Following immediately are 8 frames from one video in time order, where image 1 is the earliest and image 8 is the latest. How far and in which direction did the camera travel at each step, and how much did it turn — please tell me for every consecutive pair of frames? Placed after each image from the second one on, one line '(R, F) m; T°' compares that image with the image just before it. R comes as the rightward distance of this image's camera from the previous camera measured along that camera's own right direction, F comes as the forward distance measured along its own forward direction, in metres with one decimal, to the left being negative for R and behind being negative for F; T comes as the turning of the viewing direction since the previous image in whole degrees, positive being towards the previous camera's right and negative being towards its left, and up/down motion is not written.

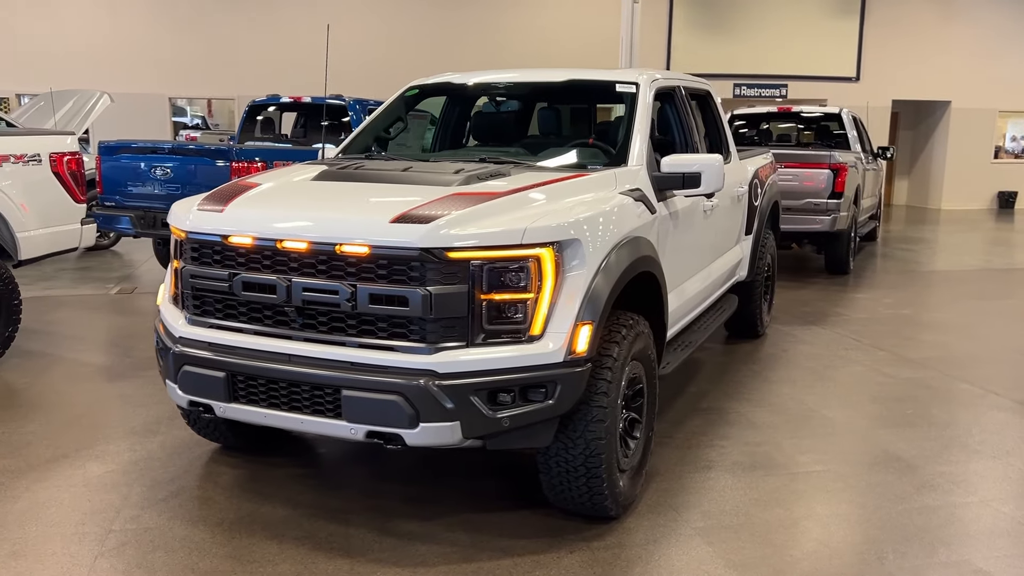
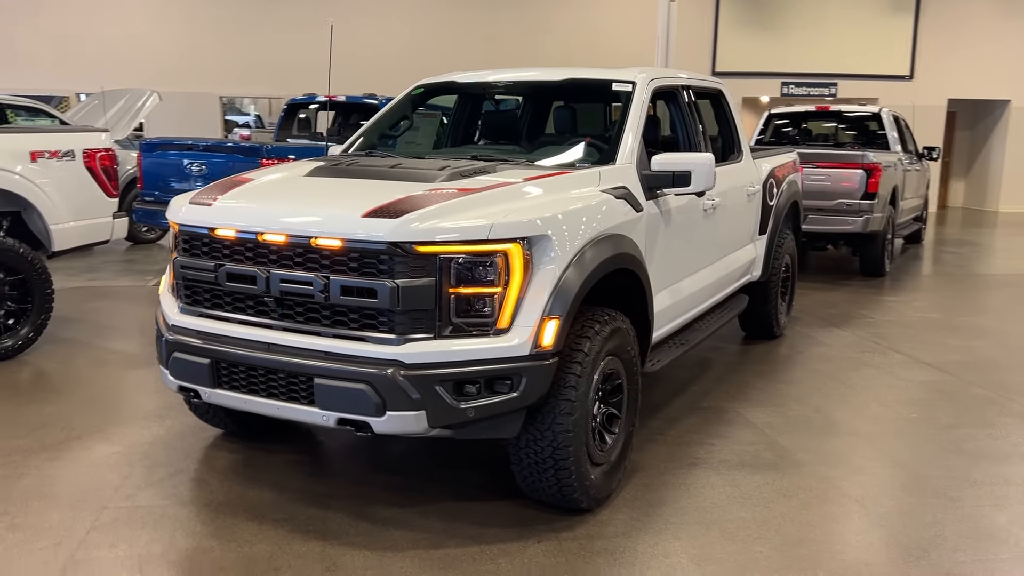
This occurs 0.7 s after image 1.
(+0.3, -0.1) m; -4°
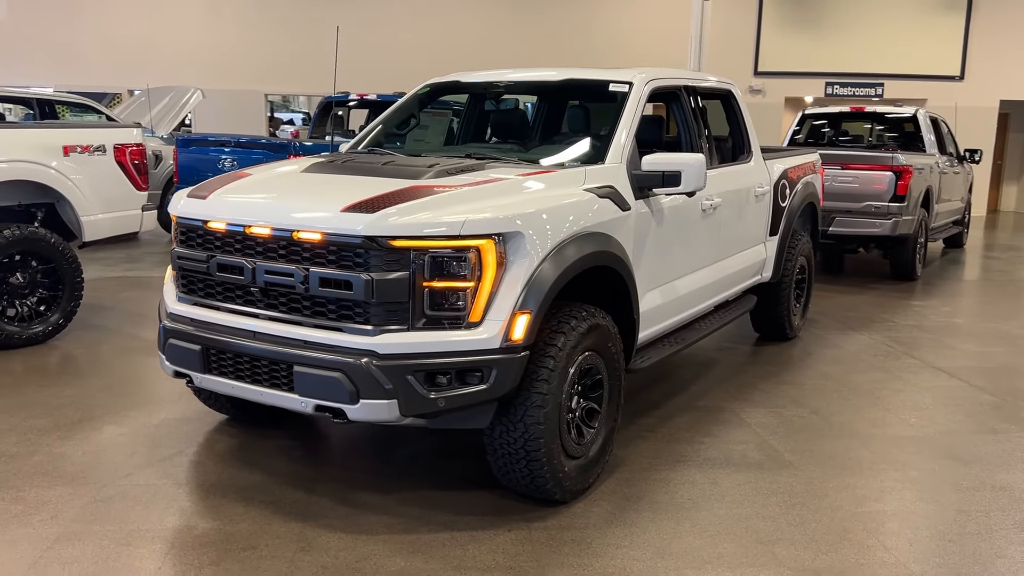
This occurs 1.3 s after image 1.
(+0.2, -0.1) m; -3°
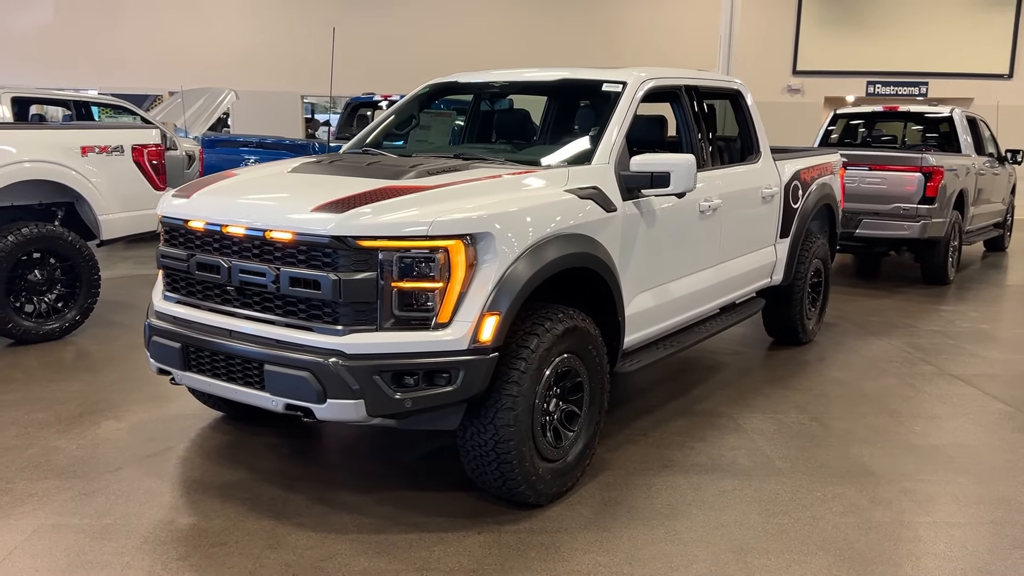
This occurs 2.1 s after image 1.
(+0.2, 0.0) m; -3°
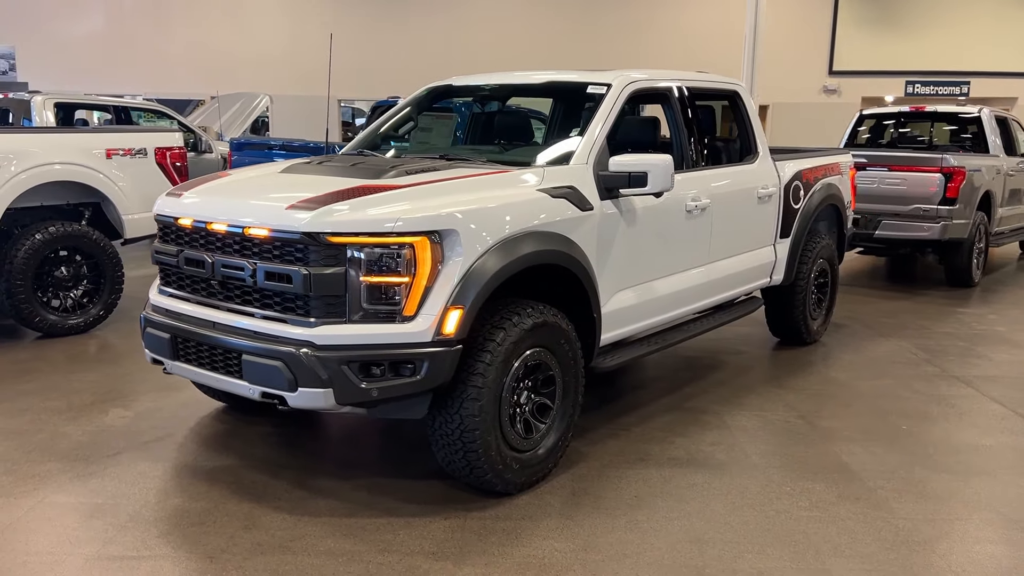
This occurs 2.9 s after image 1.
(+0.3, -0.1) m; -3°
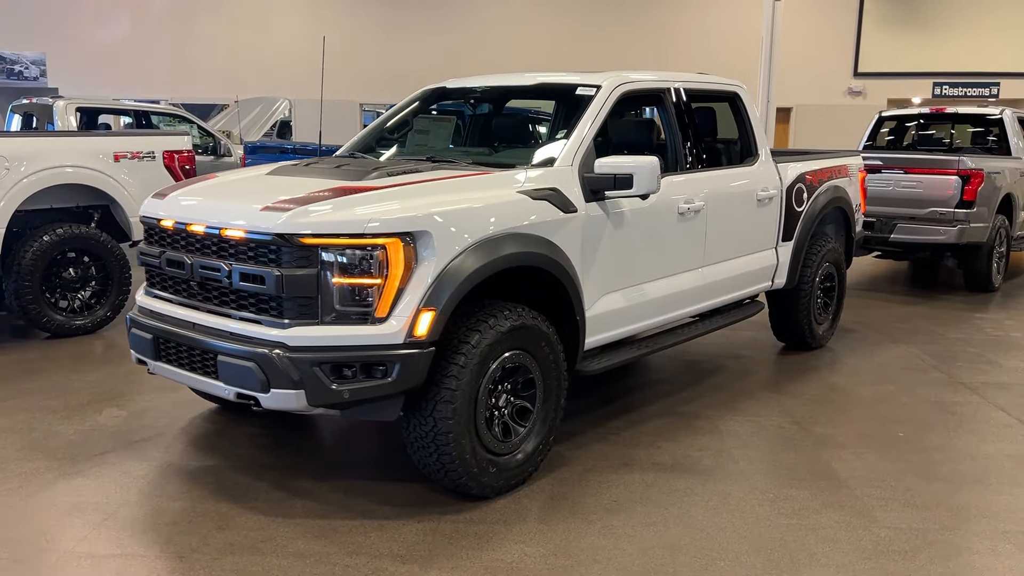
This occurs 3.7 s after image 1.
(+0.2, 0.0) m; -2°
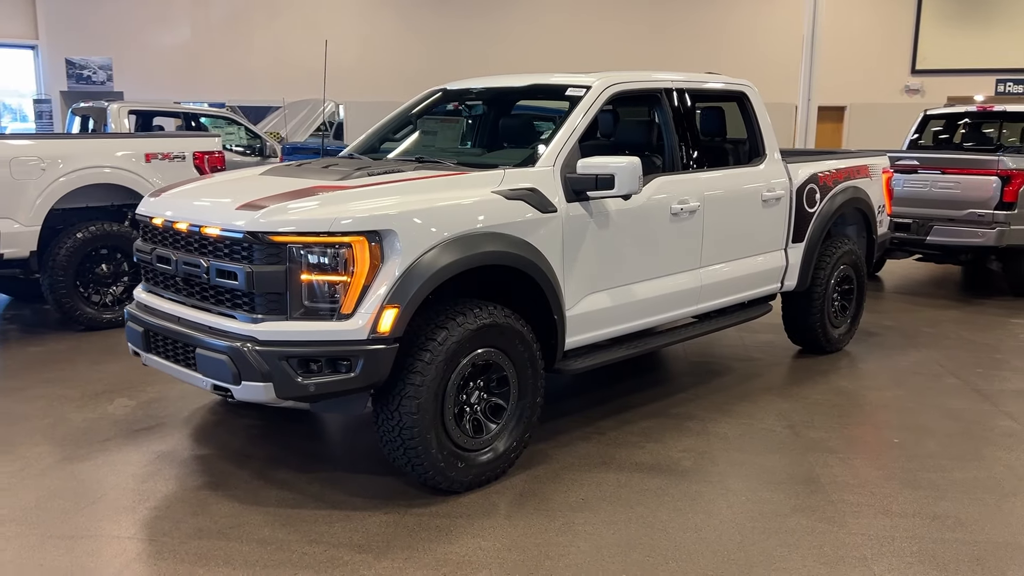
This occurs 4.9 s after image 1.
(+0.3, 0.0) m; -4°
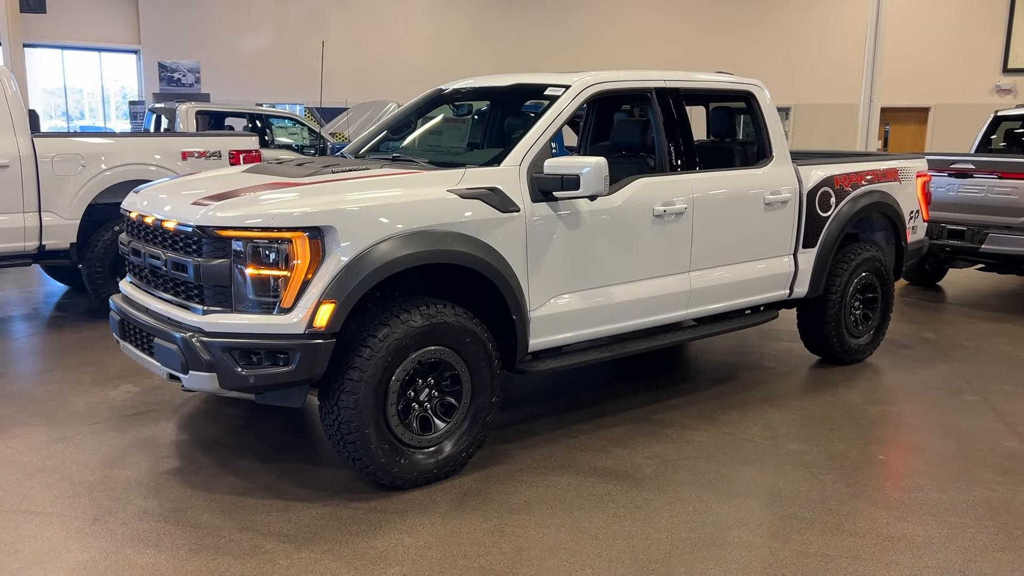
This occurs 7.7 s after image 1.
(+0.5, 0.0) m; -6°
